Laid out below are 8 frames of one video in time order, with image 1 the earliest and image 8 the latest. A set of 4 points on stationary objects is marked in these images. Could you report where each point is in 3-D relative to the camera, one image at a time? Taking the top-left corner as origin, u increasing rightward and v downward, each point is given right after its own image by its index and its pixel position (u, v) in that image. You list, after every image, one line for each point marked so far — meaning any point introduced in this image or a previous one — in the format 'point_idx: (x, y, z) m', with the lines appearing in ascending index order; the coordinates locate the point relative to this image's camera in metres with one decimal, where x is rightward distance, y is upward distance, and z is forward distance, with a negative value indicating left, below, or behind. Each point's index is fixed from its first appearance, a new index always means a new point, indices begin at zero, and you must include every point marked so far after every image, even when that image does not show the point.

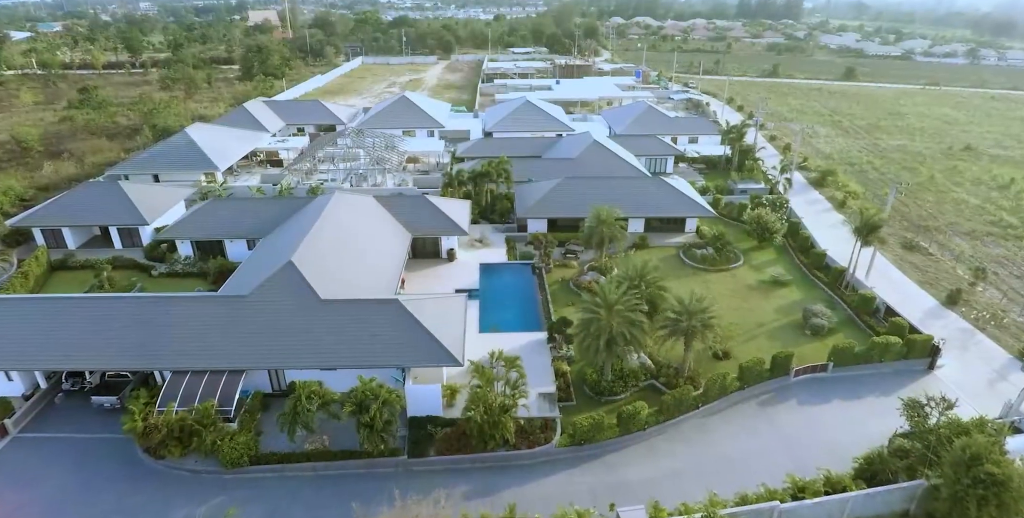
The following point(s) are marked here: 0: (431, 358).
0: (-2.9, -3.6, +19.4) m
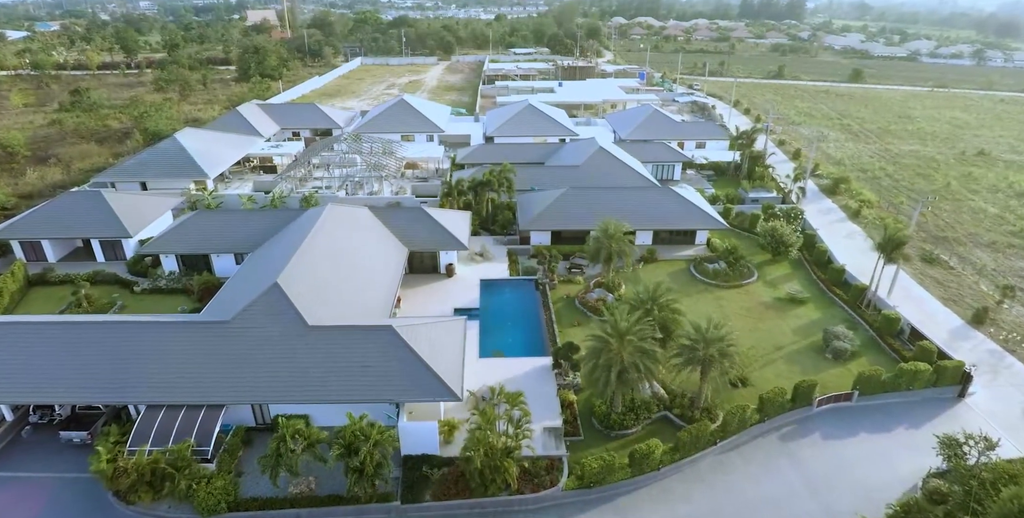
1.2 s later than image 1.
0: (-2.8, -4.4, +17.9) m
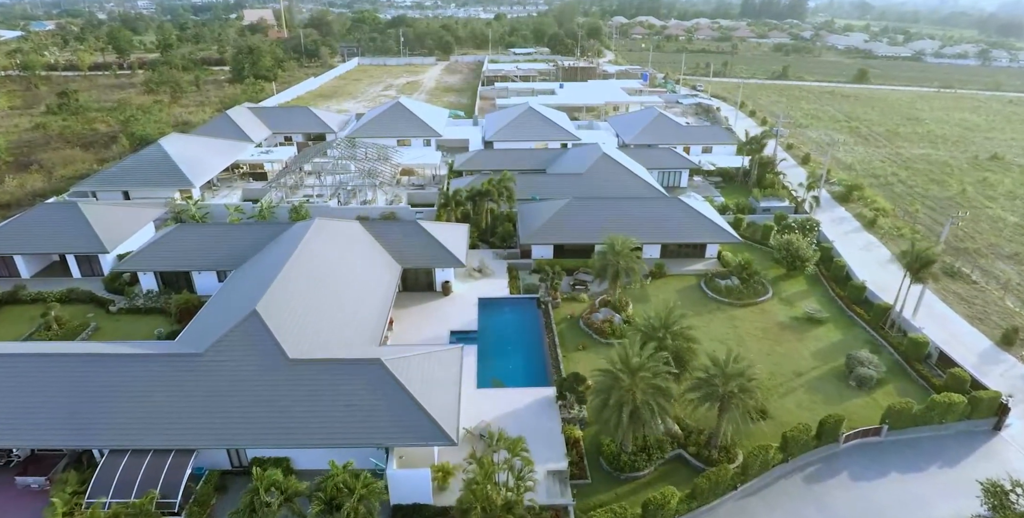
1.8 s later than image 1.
0: (-2.8, -5.3, +16.2) m
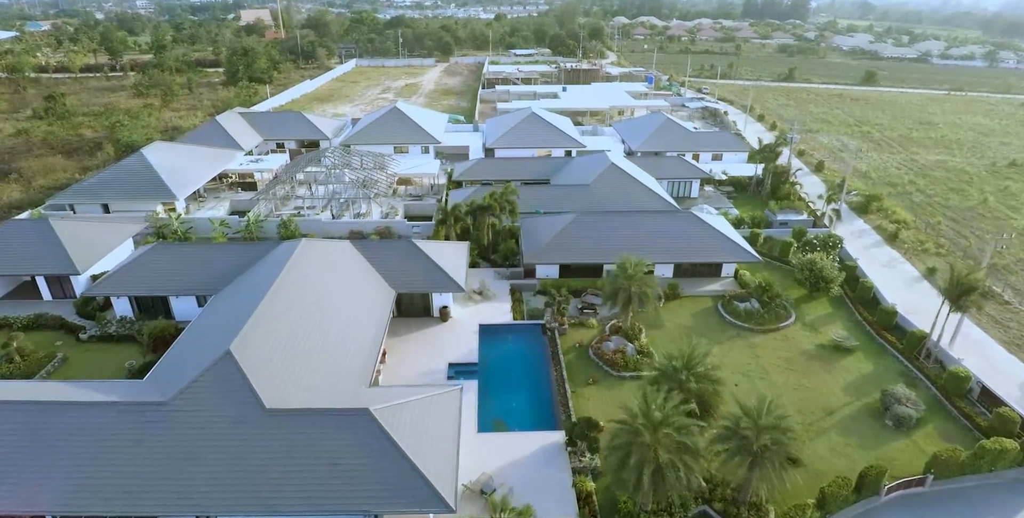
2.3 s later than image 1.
0: (-2.7, -6.4, +14.2) m
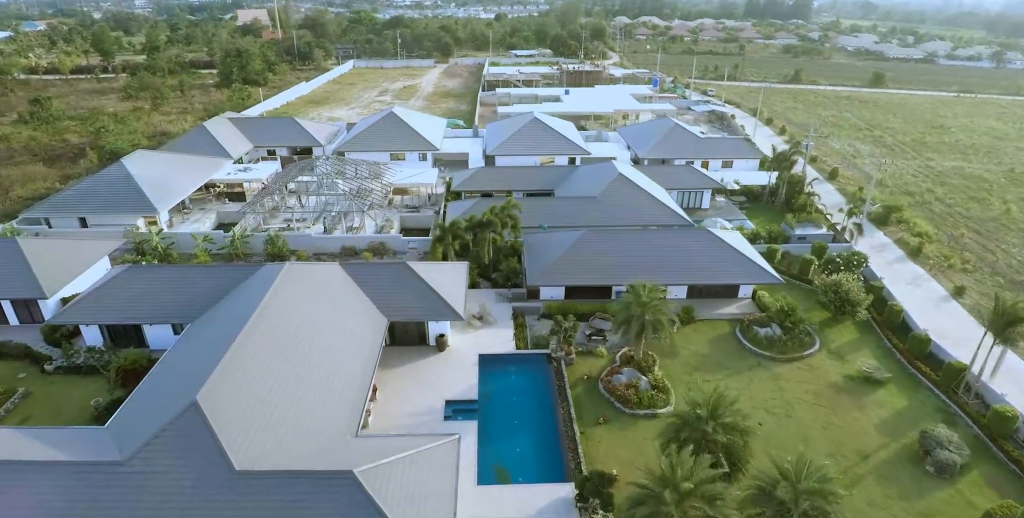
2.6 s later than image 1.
0: (-2.5, -7.4, +12.2) m
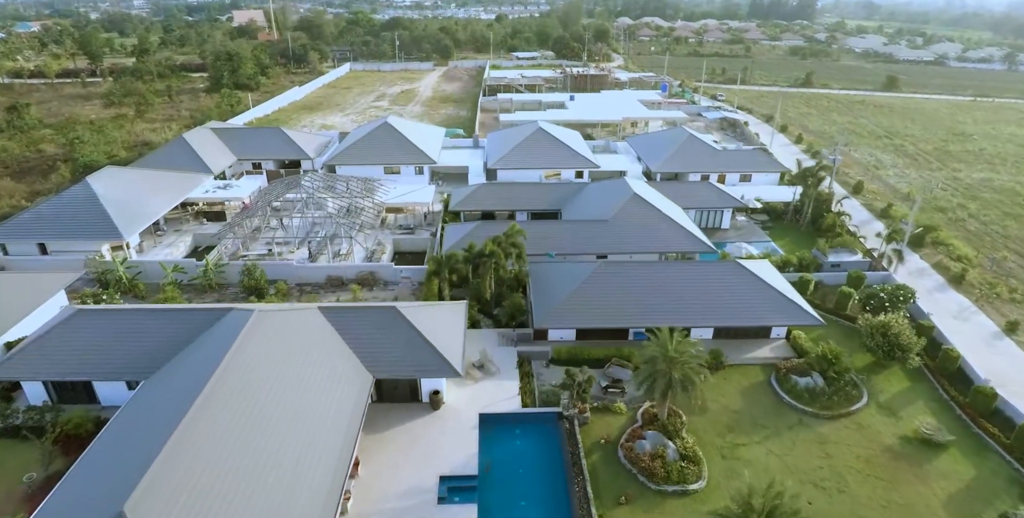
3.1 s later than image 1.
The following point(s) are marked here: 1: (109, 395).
0: (-2.4, -9.0, +9.2) m
1: (-14.9, -5.0, +20.0) m
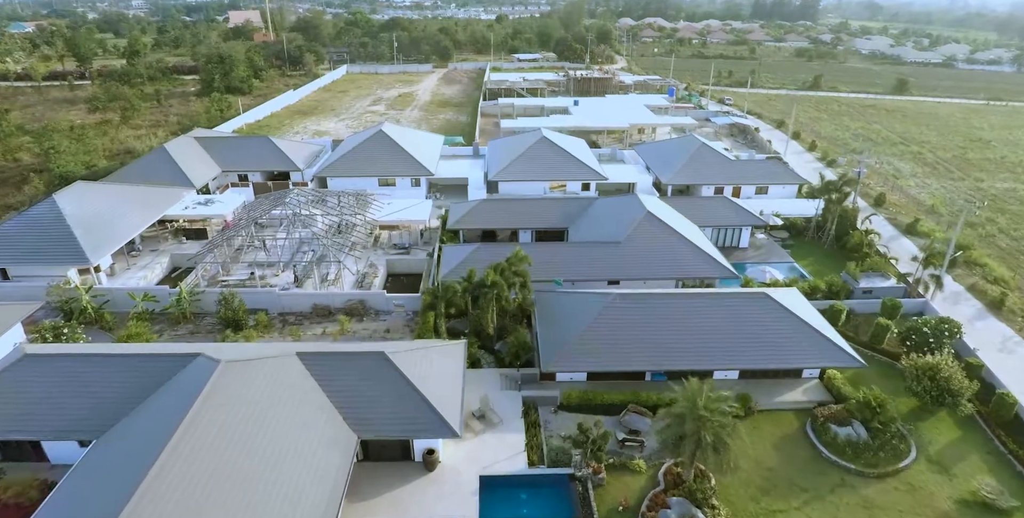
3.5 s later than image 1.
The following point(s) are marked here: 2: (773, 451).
0: (-2.2, -10.3, +6.8) m
1: (-14.8, -6.2, +17.5) m
2: (+9.3, -6.7, +19.3) m
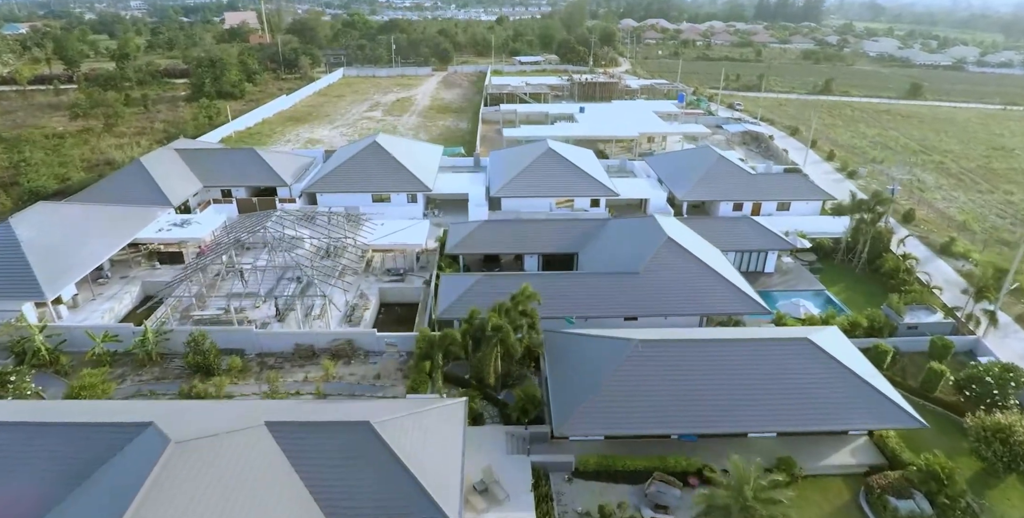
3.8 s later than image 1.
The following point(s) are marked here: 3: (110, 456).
0: (-2.0, -11.8, +4.0) m
1: (-14.5, -7.7, +14.8) m
2: (+9.6, -8.2, +16.5) m
3: (-10.9, -5.1, +15.4) m
